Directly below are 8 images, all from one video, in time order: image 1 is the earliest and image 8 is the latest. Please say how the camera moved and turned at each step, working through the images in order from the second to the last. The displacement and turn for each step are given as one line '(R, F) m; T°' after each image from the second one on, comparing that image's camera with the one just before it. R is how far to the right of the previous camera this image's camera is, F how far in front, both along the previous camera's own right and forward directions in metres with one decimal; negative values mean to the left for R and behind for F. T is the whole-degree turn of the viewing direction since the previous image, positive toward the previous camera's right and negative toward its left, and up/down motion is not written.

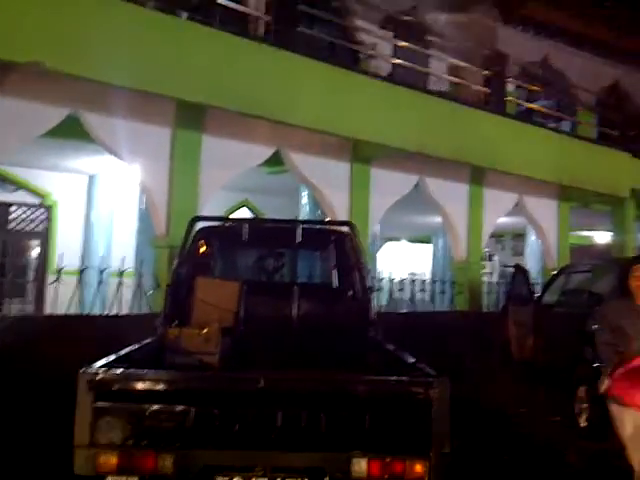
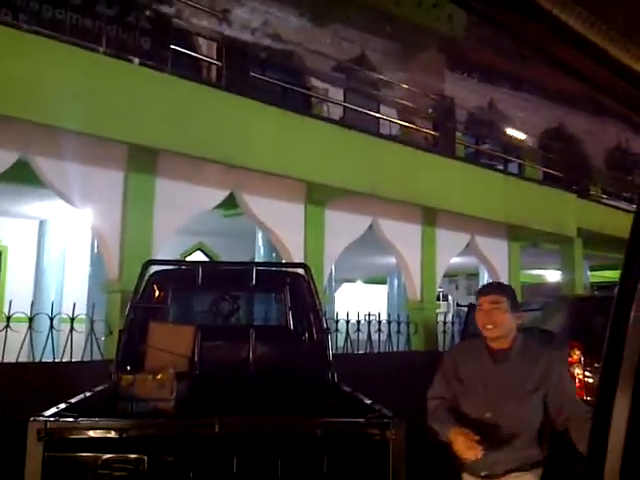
(0.0, 0.0) m; +3°
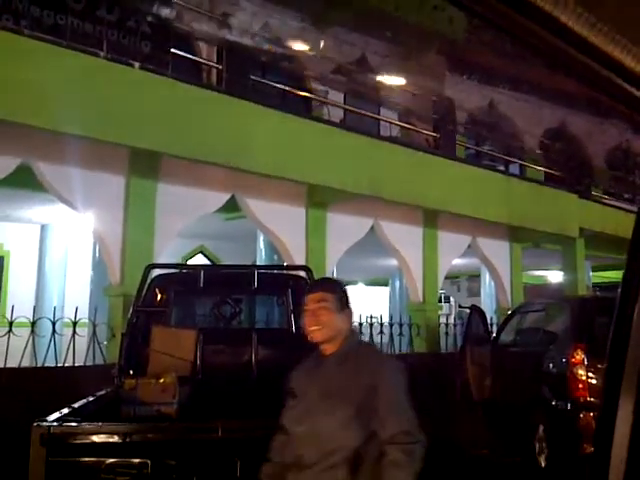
(0.0, 0.0) m; 0°
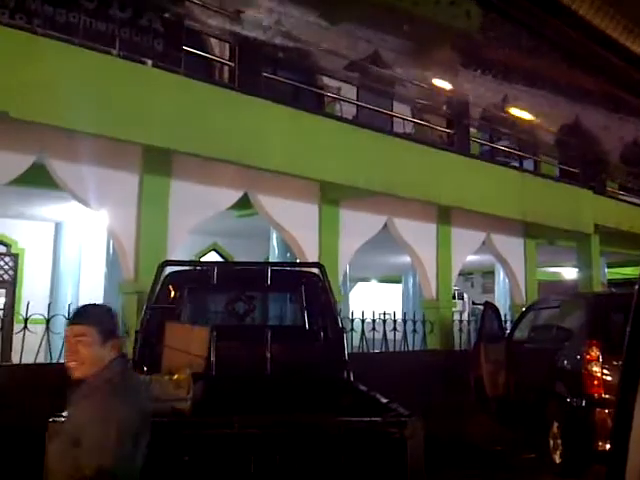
(0.0, 0.0) m; -1°
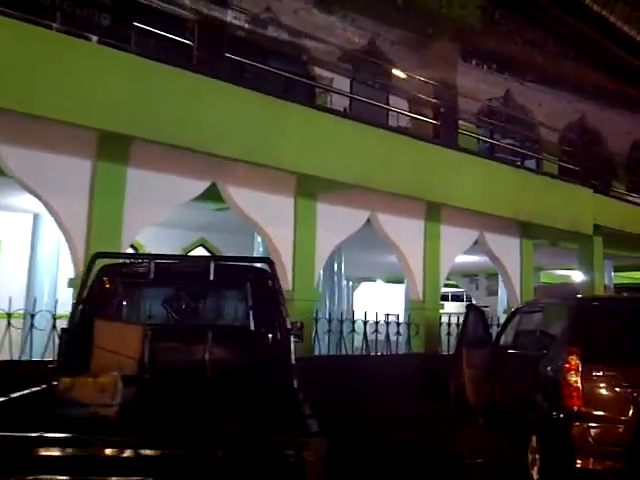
(+0.5, +0.5) m; -1°
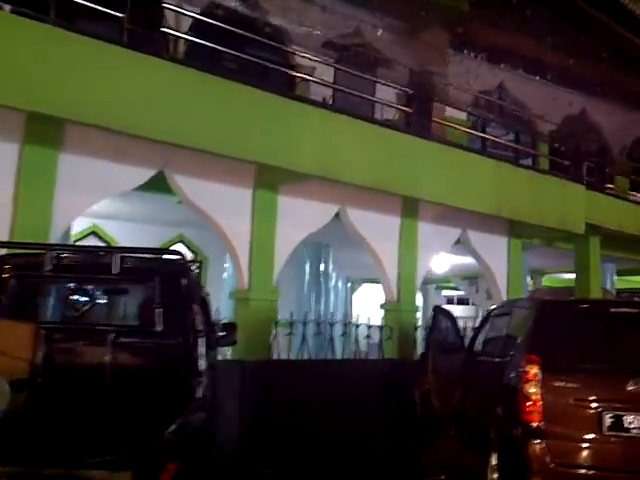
(+0.6, +0.6) m; -1°
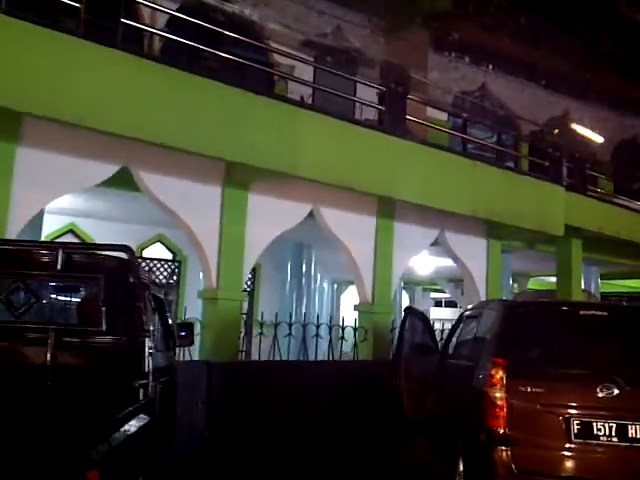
(+0.2, +0.2) m; 0°
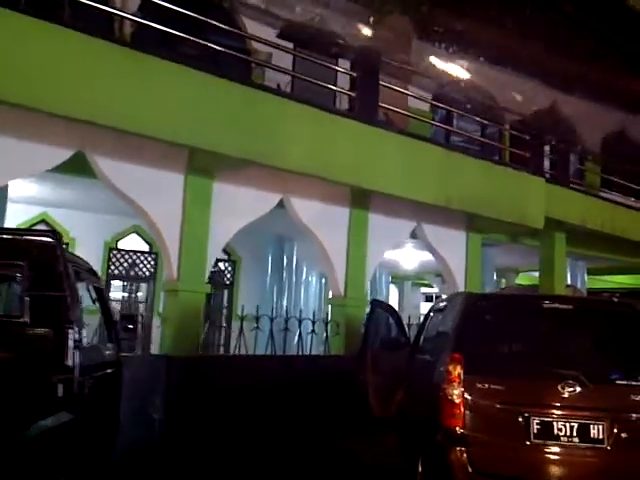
(+0.3, +0.3) m; 0°
